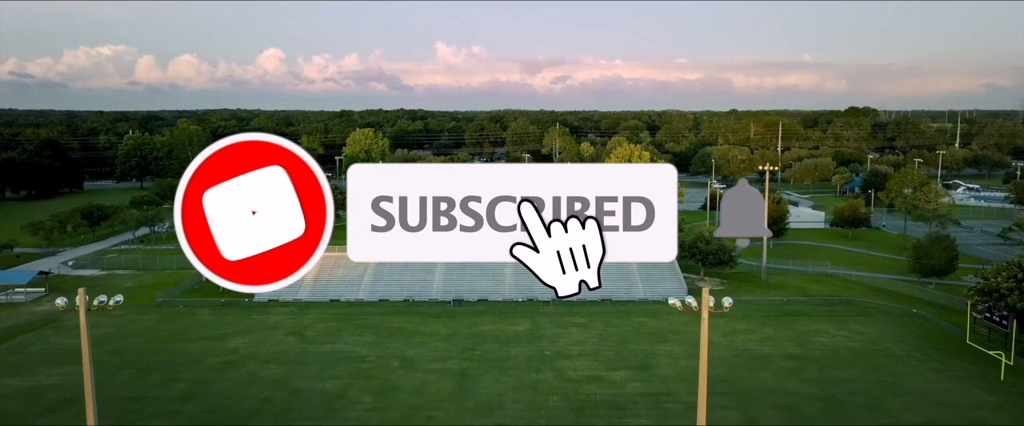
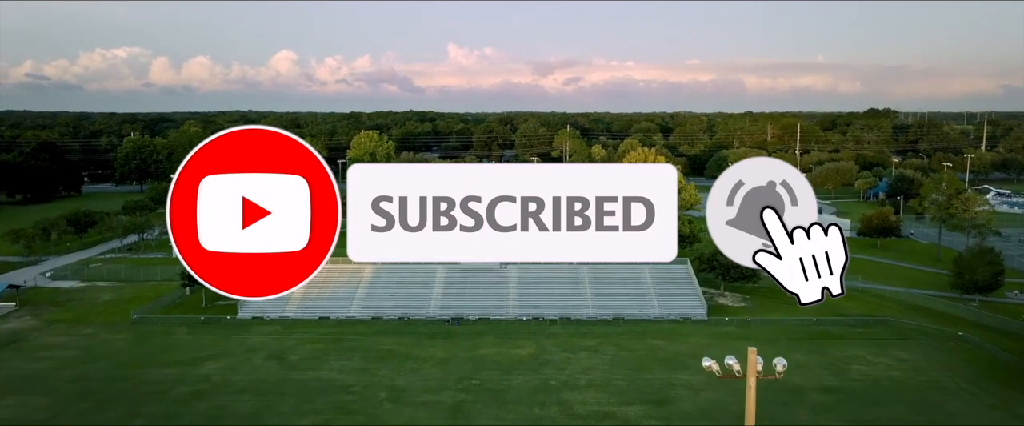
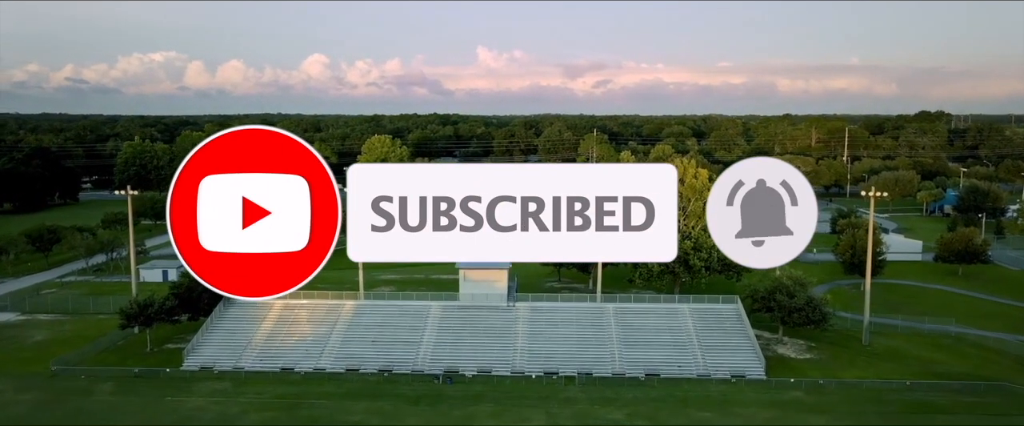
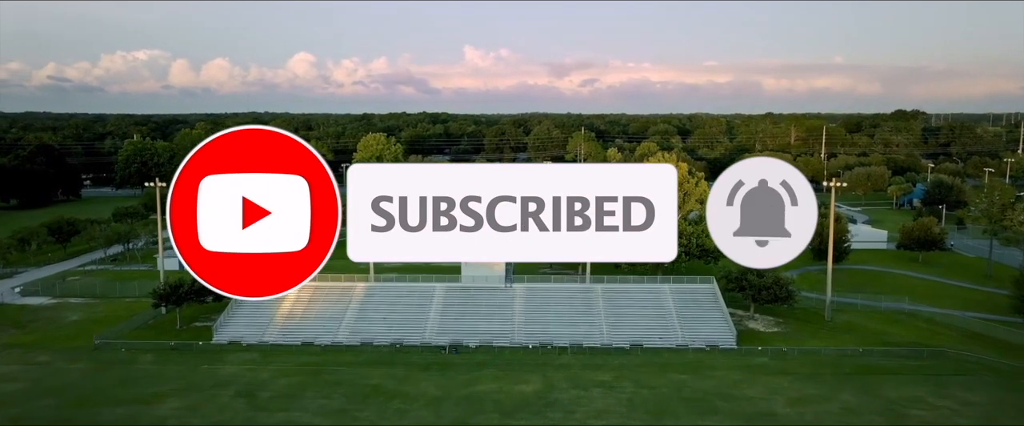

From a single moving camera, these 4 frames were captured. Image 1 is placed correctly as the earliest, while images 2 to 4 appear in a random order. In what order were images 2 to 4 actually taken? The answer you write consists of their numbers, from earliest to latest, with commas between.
2, 4, 3
